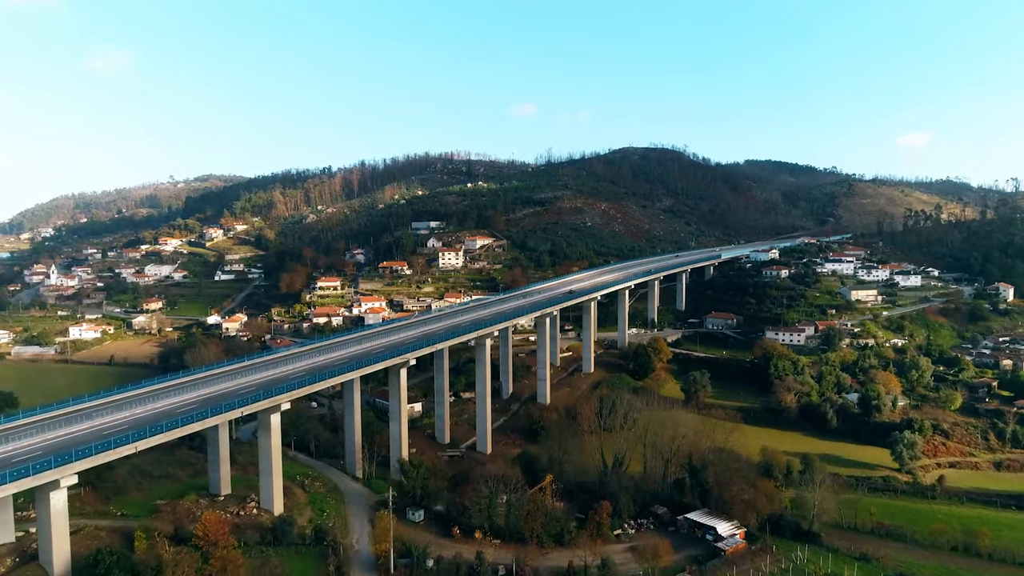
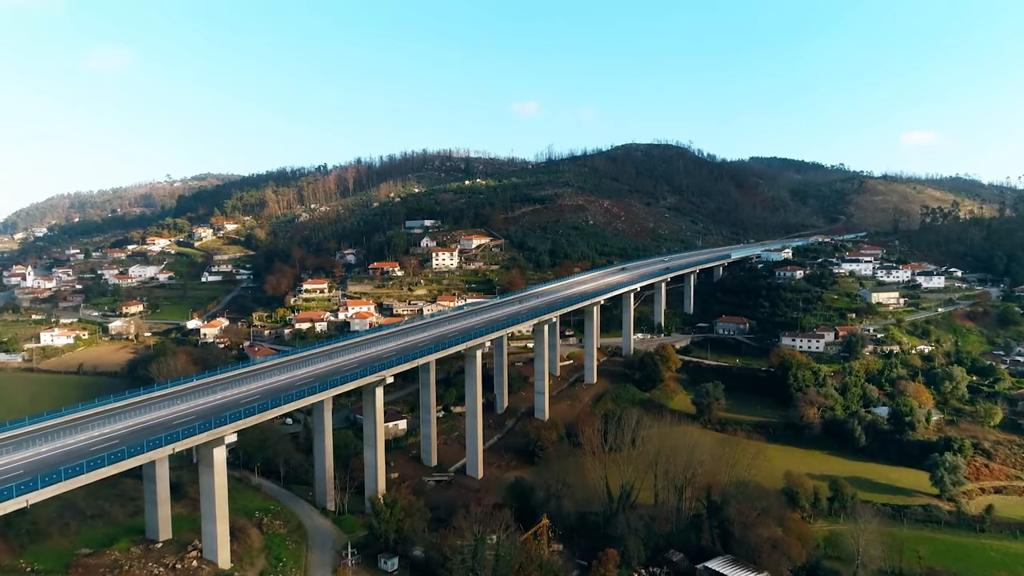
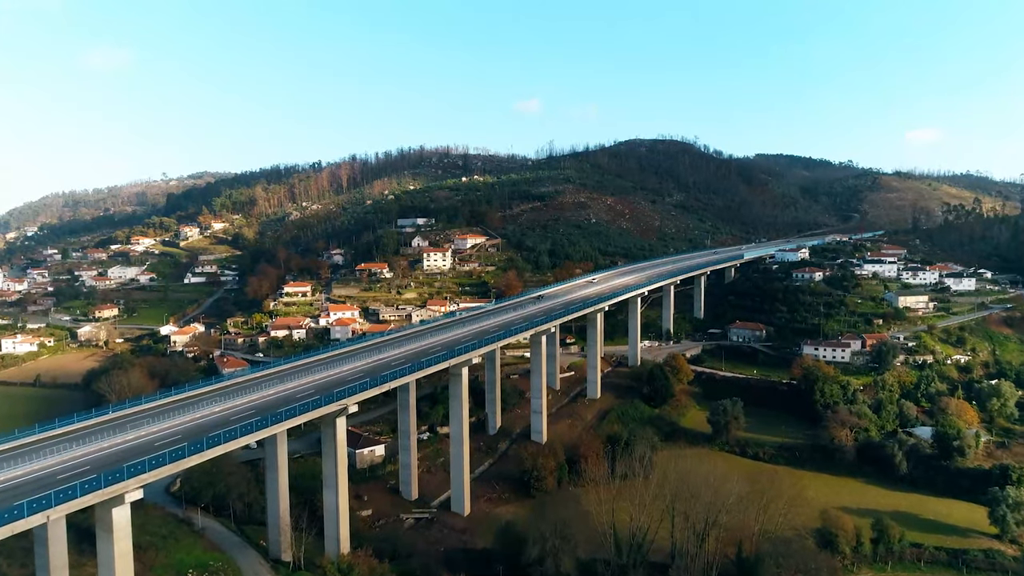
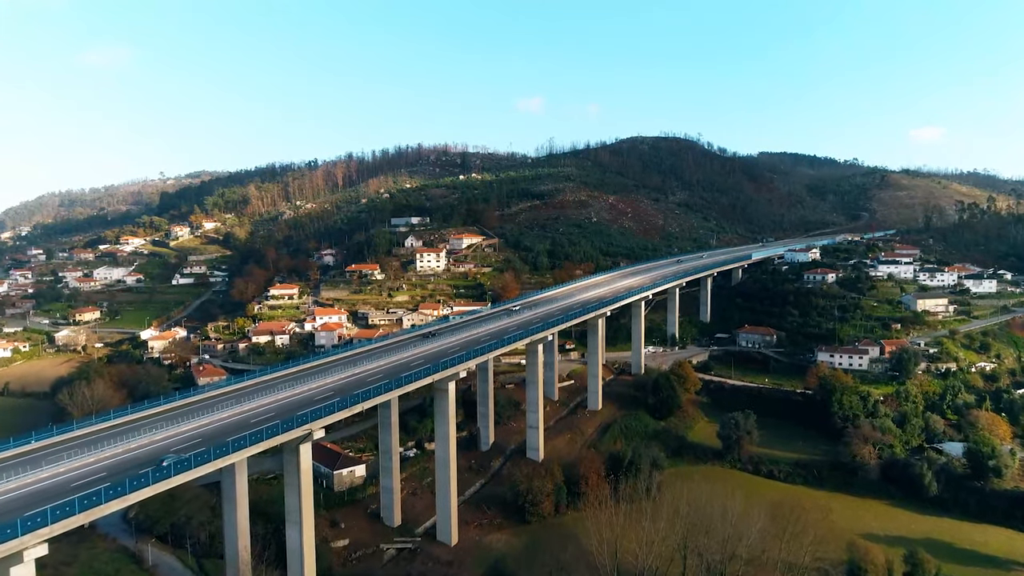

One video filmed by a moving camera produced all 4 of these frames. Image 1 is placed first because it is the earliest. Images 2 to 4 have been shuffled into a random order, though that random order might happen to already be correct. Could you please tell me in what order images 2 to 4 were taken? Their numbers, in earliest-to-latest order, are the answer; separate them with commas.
2, 3, 4
